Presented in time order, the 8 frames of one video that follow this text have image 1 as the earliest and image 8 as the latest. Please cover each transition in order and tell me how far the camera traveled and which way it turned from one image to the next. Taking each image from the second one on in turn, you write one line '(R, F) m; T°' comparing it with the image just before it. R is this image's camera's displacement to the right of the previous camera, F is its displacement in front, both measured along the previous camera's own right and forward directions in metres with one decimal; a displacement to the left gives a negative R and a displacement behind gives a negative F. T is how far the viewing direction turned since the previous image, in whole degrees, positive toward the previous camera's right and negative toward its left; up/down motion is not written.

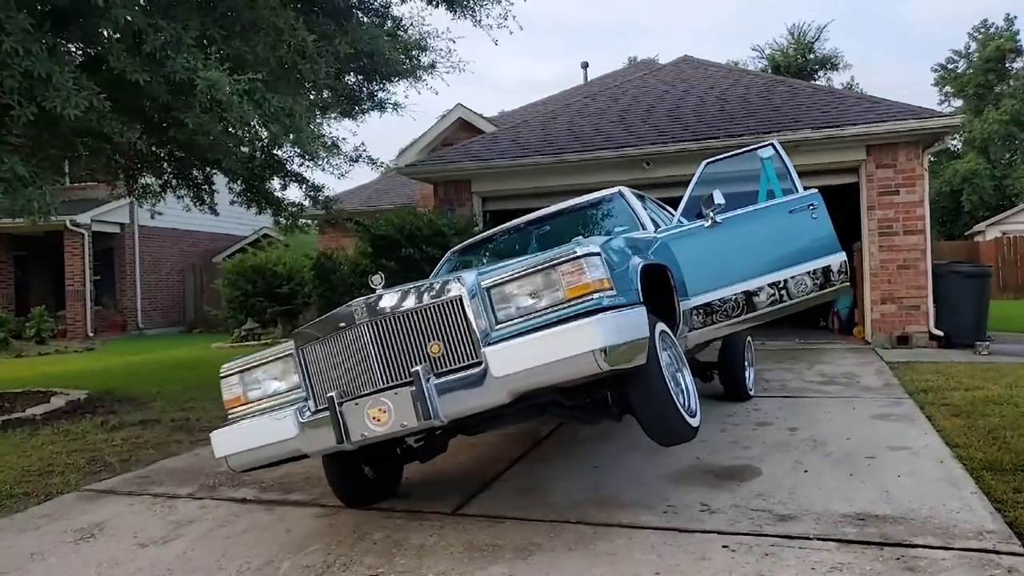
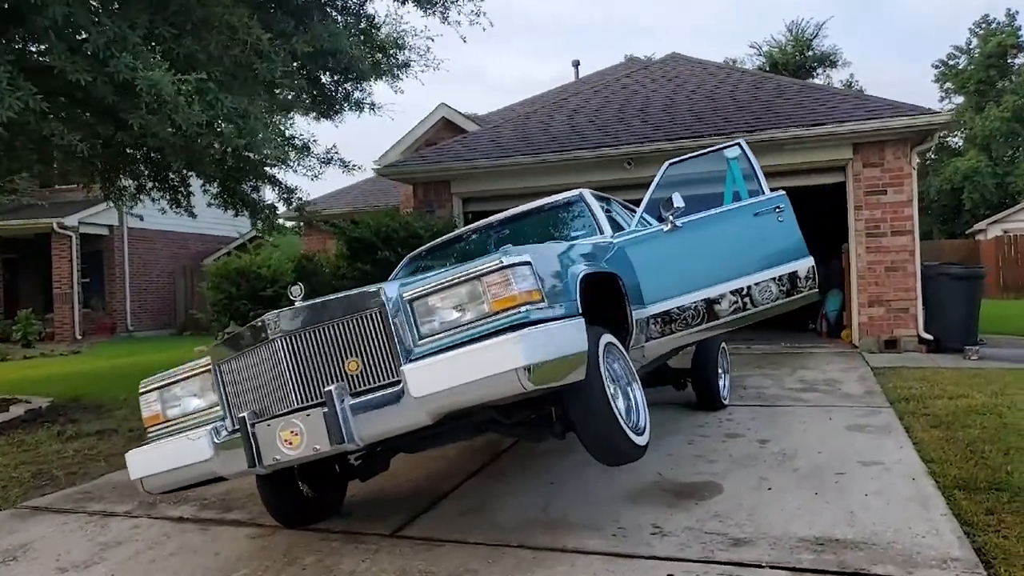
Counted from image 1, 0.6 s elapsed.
(+0.3, +0.2) m; 0°
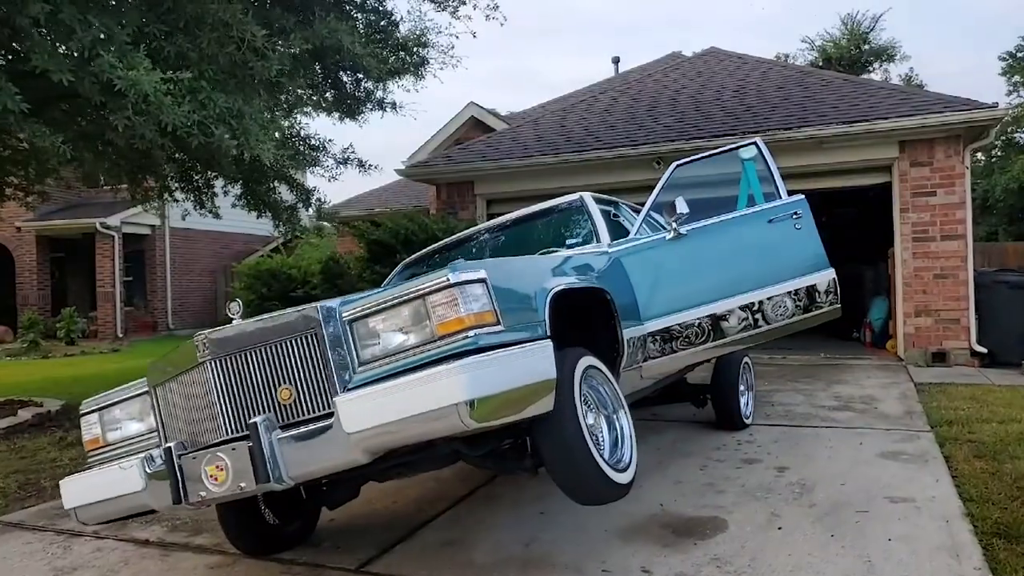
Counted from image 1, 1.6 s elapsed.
(+0.3, +0.4) m; -4°
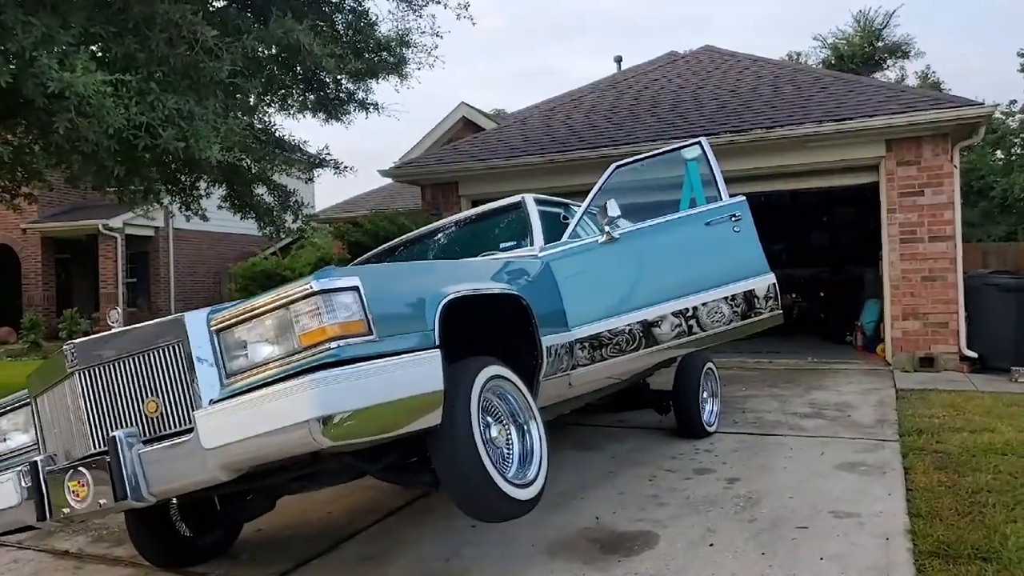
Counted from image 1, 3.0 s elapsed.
(+0.5, +0.1) m; -1°
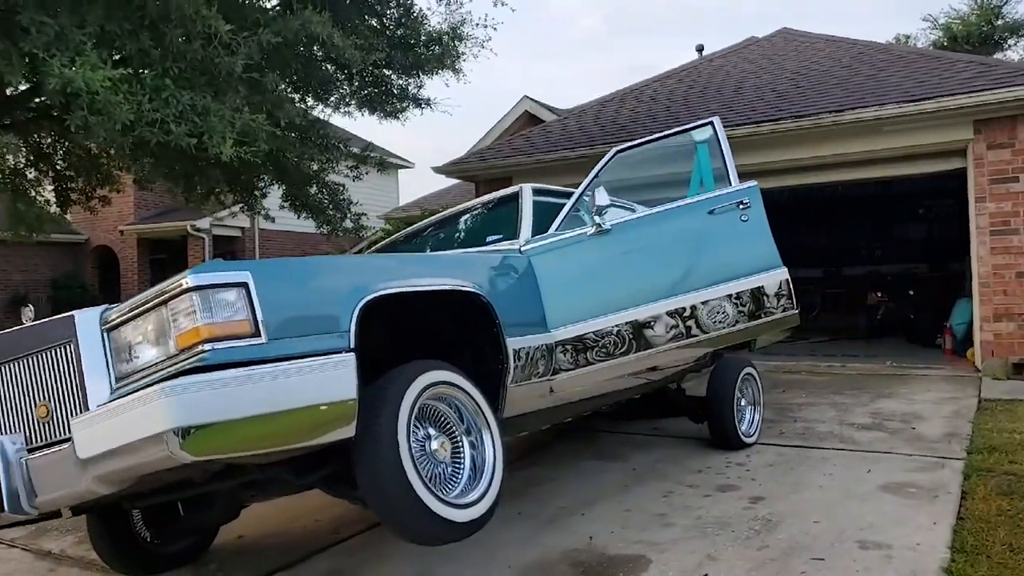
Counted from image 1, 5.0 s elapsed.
(+0.5, +0.4) m; -7°
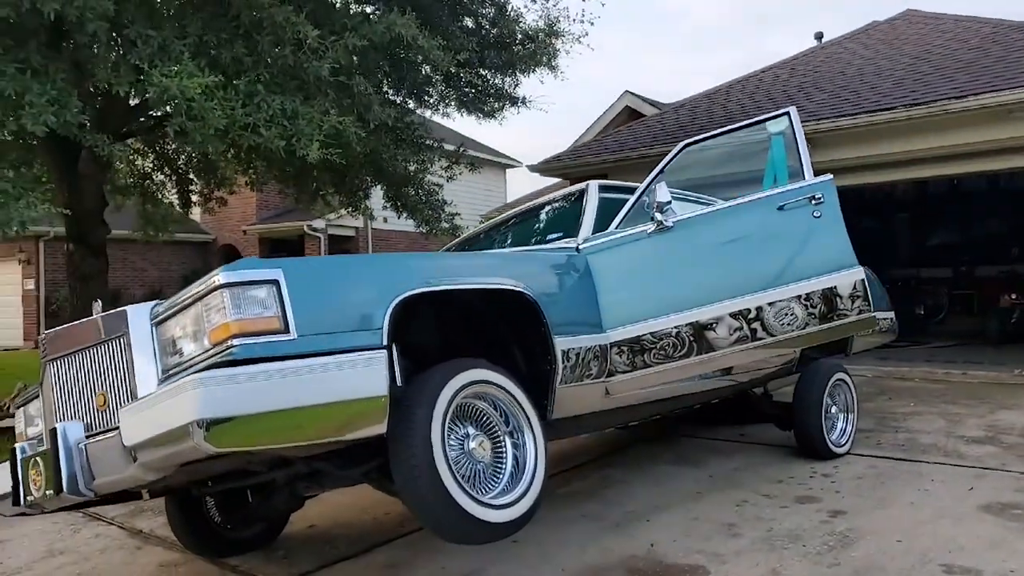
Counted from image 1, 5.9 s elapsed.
(+0.2, +0.1) m; -8°
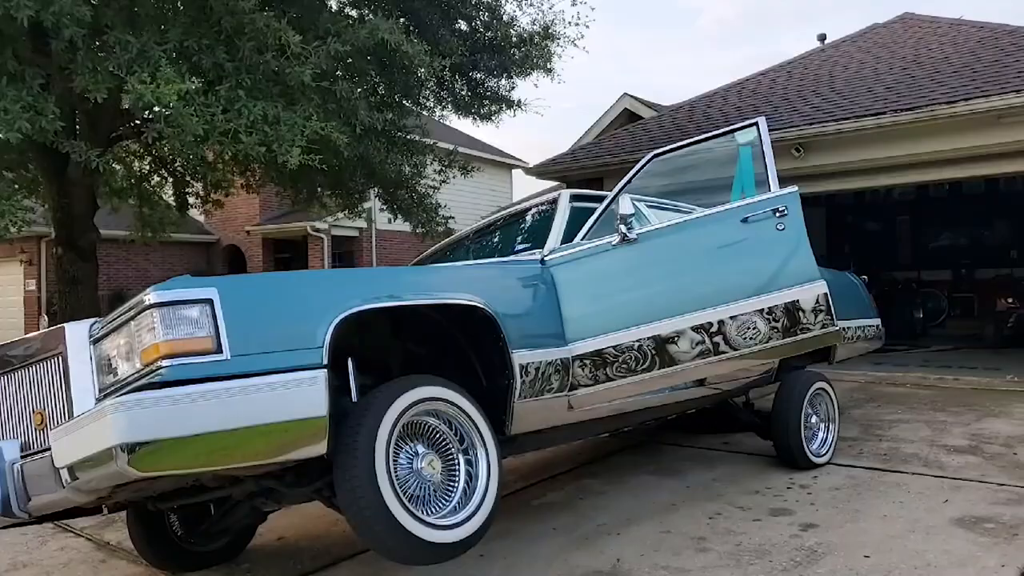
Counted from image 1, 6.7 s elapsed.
(+0.2, 0.0) m; -1°
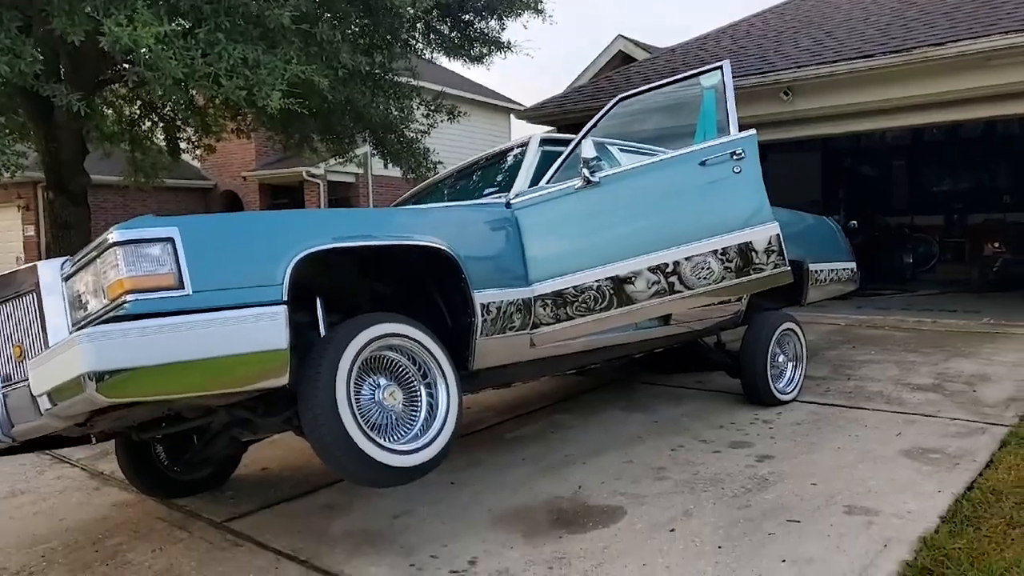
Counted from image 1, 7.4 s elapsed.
(+0.2, -0.1) m; 0°
